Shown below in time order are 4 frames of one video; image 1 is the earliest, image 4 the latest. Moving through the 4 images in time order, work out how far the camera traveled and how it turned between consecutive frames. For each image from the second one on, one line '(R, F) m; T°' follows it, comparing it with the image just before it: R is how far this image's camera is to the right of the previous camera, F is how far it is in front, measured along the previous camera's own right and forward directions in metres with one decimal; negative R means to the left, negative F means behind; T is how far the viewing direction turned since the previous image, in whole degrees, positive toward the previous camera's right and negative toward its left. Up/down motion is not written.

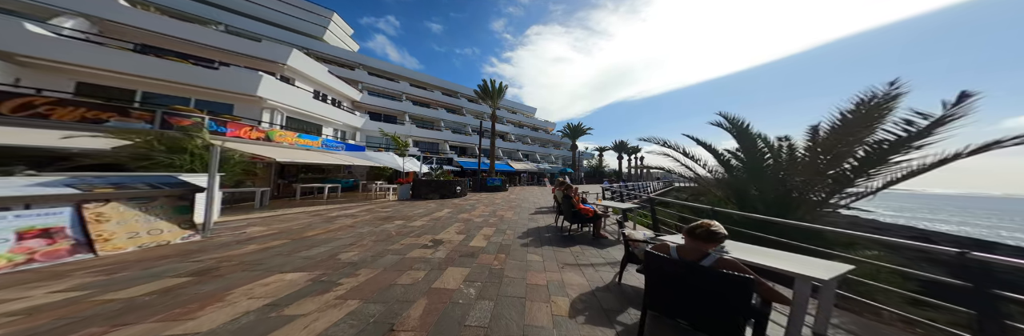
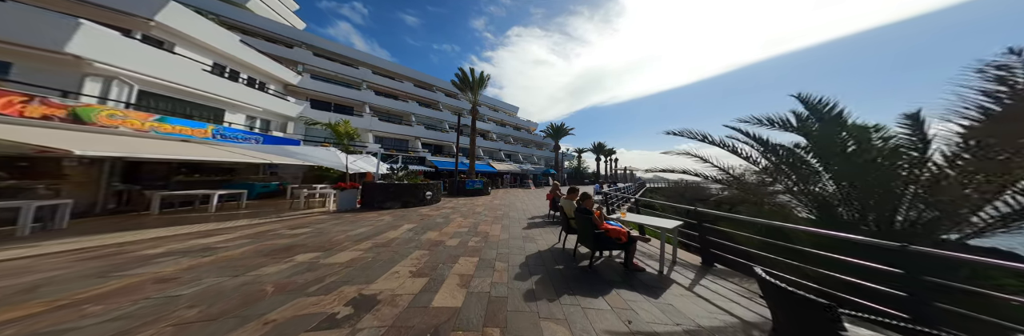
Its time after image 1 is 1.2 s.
(-0.3, +2.3) m; +6°
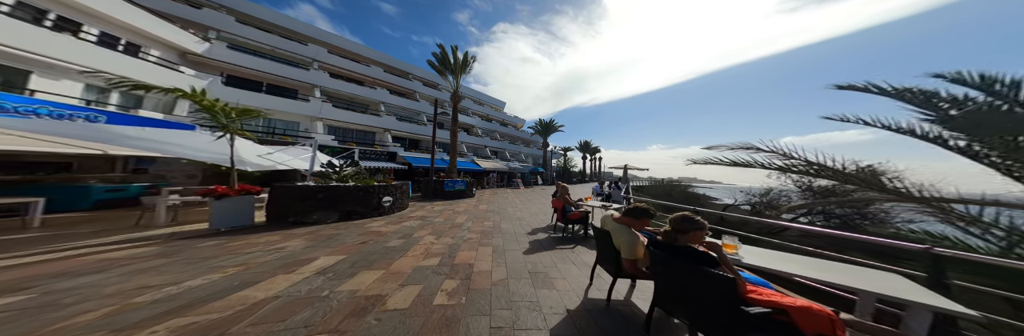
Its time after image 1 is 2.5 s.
(-0.3, +2.5) m; +5°
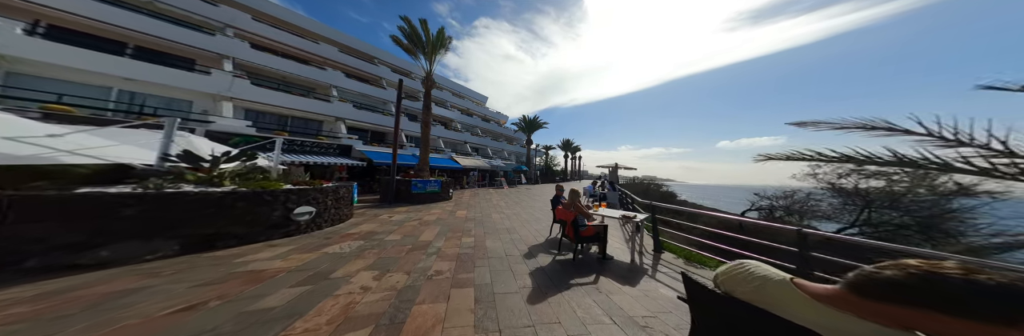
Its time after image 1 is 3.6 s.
(-0.2, +2.0) m; +6°
